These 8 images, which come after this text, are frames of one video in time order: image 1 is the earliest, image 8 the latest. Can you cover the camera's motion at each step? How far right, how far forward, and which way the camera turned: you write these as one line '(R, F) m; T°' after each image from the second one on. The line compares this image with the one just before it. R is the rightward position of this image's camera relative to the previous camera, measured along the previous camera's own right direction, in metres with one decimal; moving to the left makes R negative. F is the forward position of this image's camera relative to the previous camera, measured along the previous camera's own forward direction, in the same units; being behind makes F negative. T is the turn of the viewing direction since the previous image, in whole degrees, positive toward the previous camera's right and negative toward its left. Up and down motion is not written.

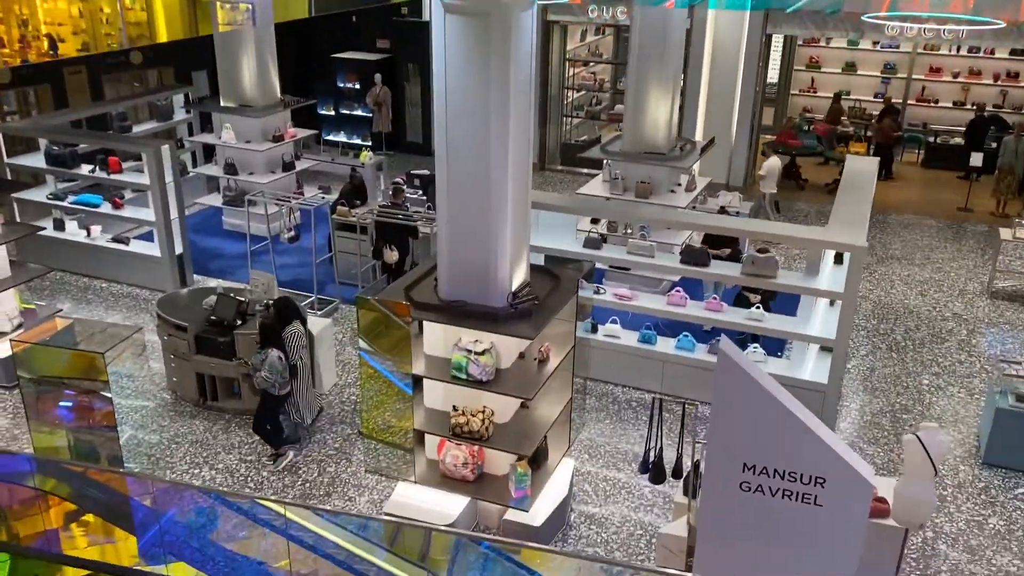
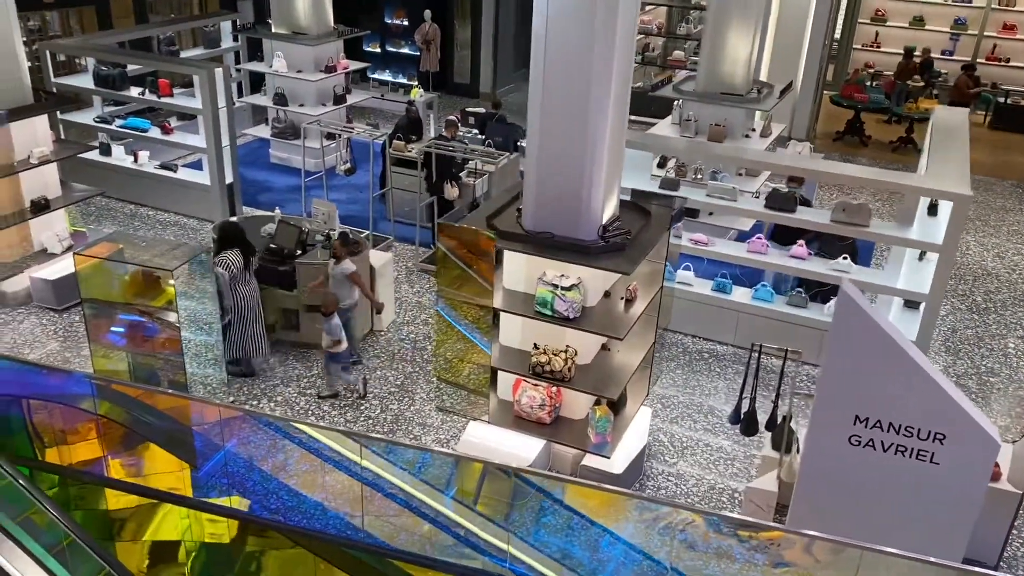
(-0.4, +0.4) m; -1°
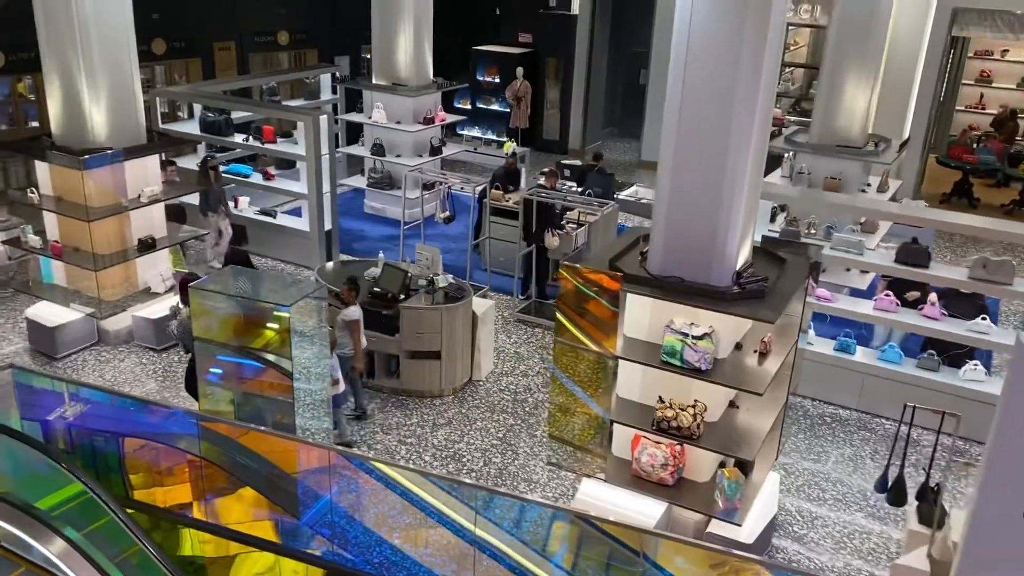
(-0.3, +0.3) m; -4°
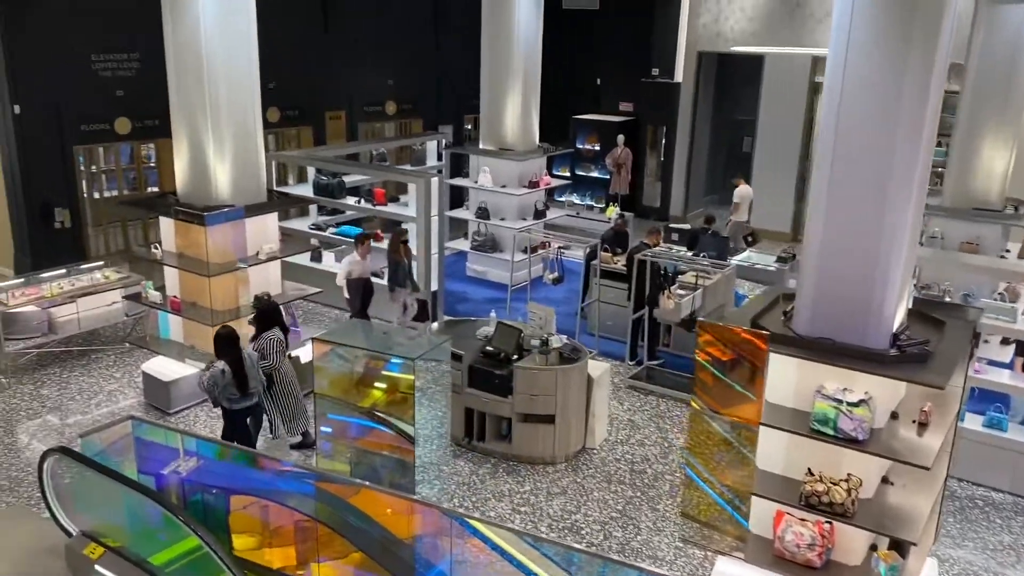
(-0.3, +0.2) m; -5°
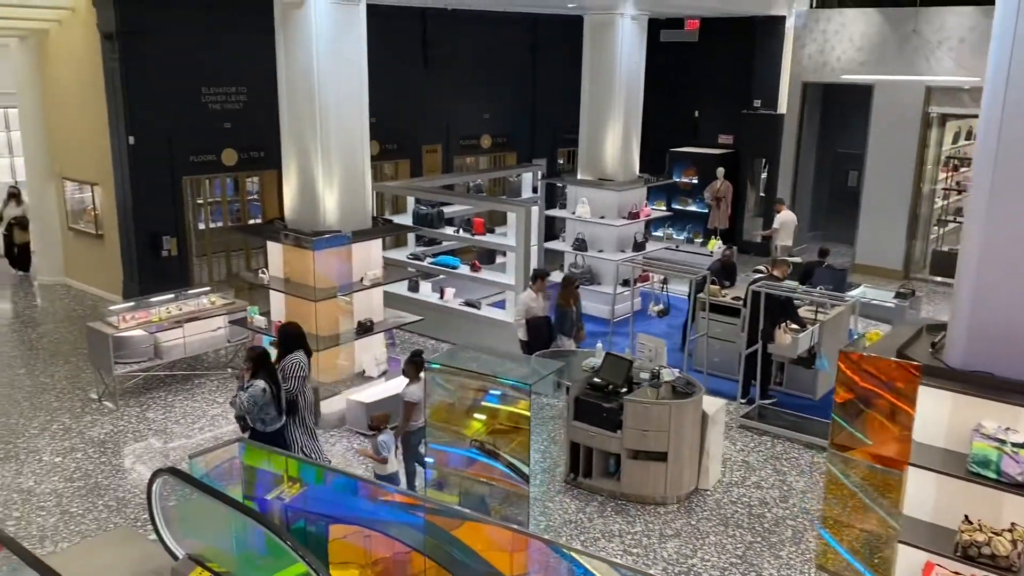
(-0.2, +0.2) m; -5°
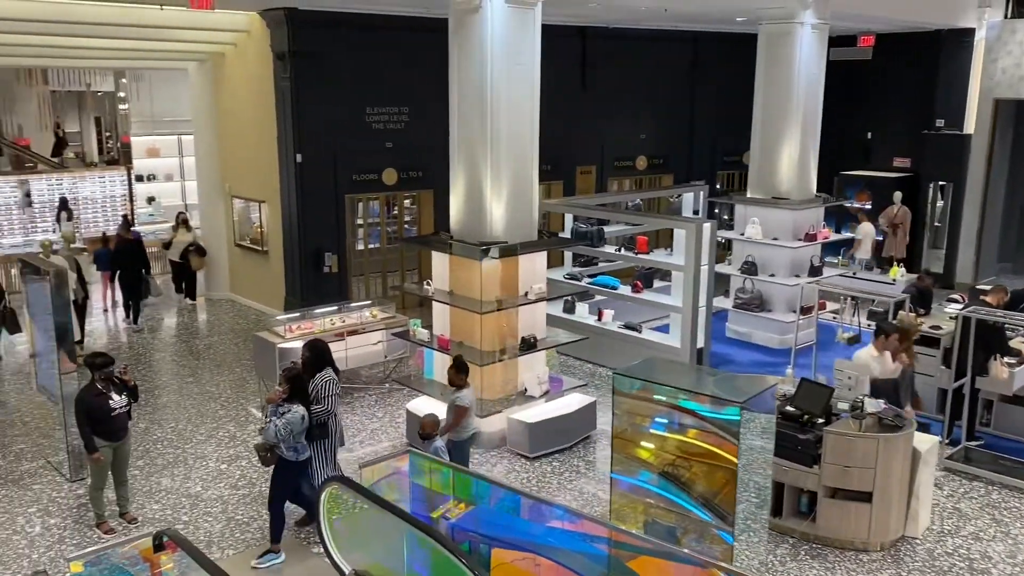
(-0.3, +0.4) m; -9°
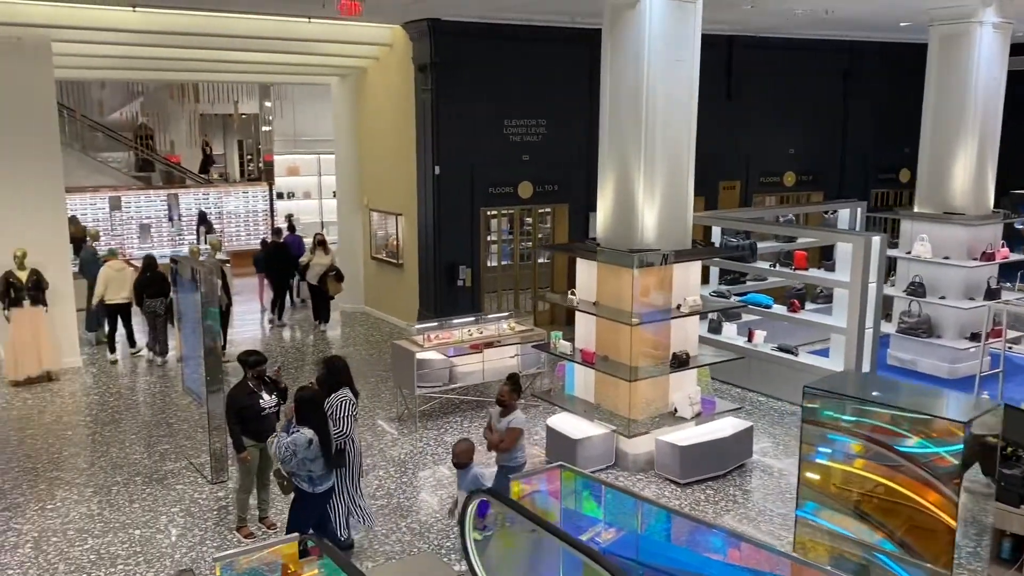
(-0.3, +0.3) m; -8°
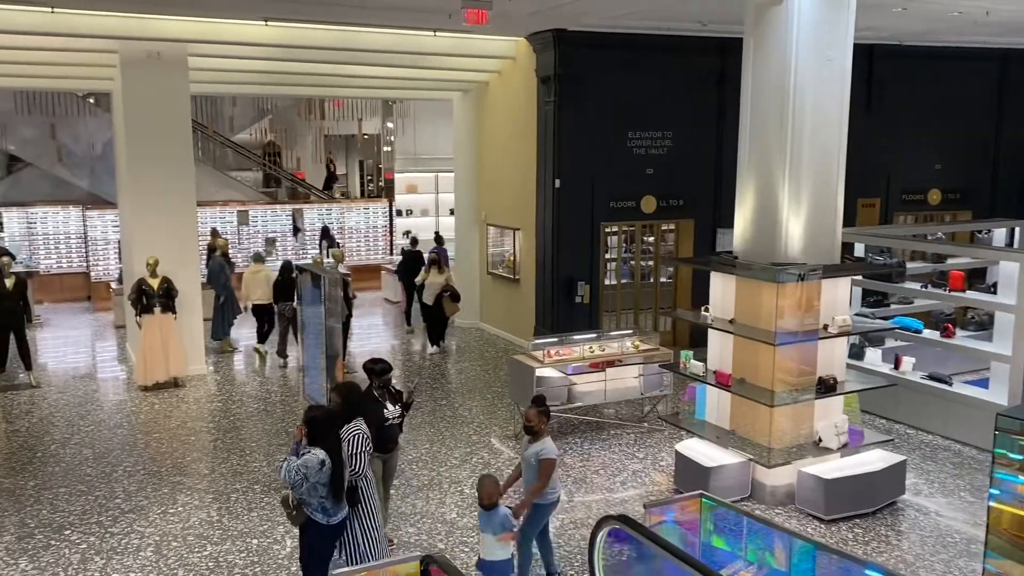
(-0.2, +0.3) m; -7°
